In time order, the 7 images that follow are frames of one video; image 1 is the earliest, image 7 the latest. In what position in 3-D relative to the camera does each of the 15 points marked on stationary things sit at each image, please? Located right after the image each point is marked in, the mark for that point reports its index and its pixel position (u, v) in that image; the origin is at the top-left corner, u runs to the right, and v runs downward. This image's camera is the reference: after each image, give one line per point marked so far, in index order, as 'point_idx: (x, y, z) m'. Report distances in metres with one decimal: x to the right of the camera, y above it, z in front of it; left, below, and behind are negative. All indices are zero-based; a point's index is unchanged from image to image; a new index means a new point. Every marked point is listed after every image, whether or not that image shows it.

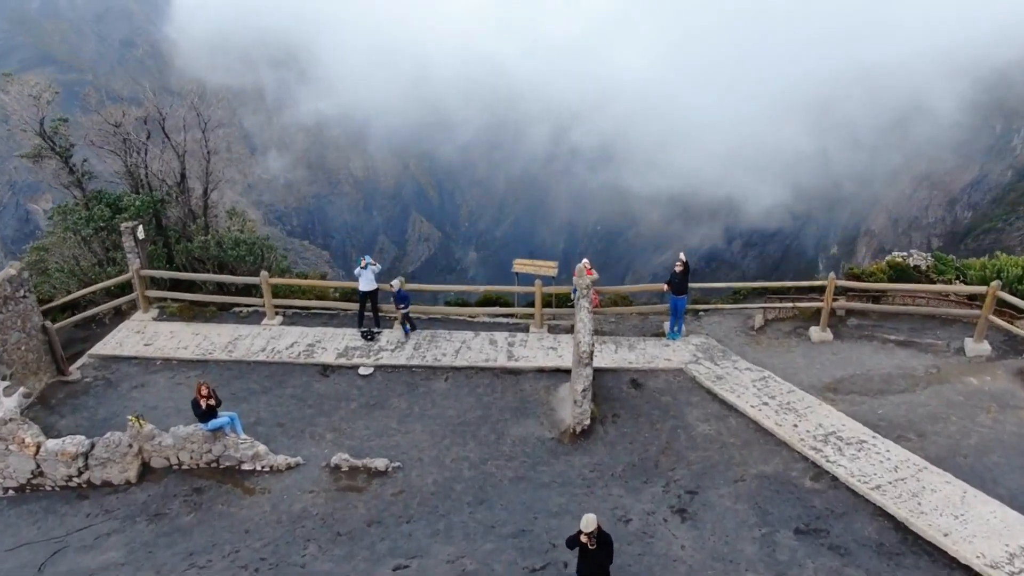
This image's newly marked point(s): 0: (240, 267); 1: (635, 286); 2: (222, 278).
0: (-3.8, +0.3, +9.2) m
1: (+1.5, 0.0, +7.9) m
2: (-3.7, +0.1, +8.3) m
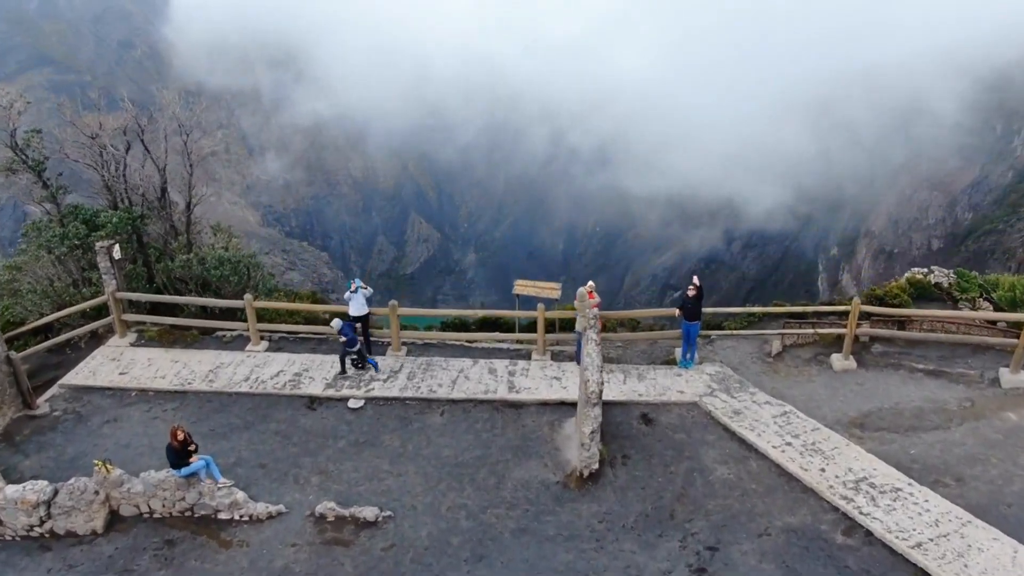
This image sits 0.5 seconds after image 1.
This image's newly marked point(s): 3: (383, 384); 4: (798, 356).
0: (-3.8, 0.0, +8.7) m
1: (+1.5, -0.3, +7.4) m
2: (-3.7, -0.2, +7.8) m
3: (-1.4, -1.0, +7.1) m
4: (+3.3, -0.8, +7.5) m
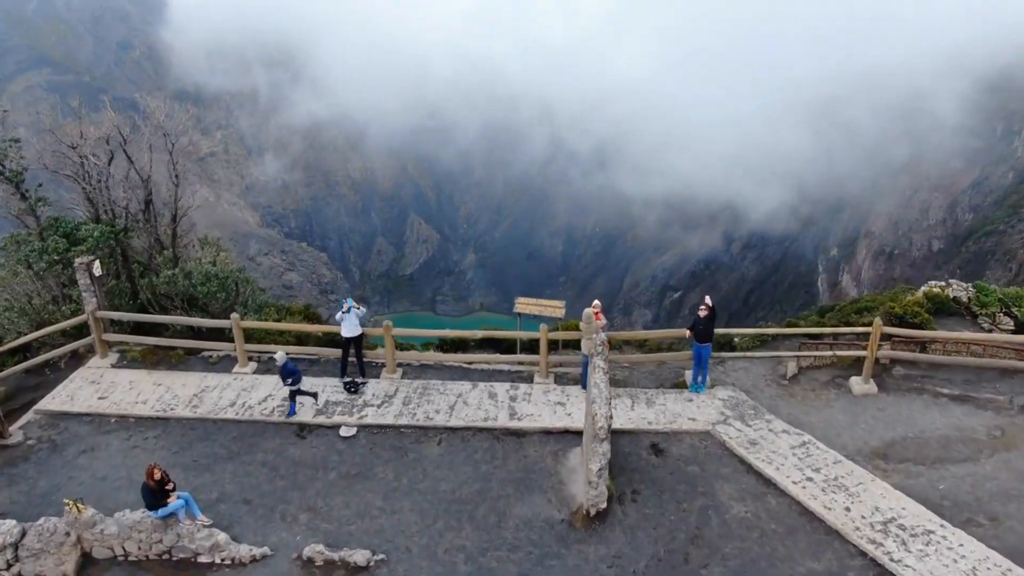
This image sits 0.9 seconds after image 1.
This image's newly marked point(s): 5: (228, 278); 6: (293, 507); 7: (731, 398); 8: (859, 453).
0: (-3.8, -0.2, +8.3) m
1: (+1.5, -0.5, +7.0) m
2: (-3.7, -0.4, +7.4) m
3: (-1.4, -1.2, +6.7) m
4: (+3.3, -1.0, +7.1) m
5: (-3.6, +0.1, +8.4) m
6: (-1.9, -1.9, +5.7) m
7: (+2.3, -1.1, +6.8) m
8: (+3.2, -1.5, +6.0) m
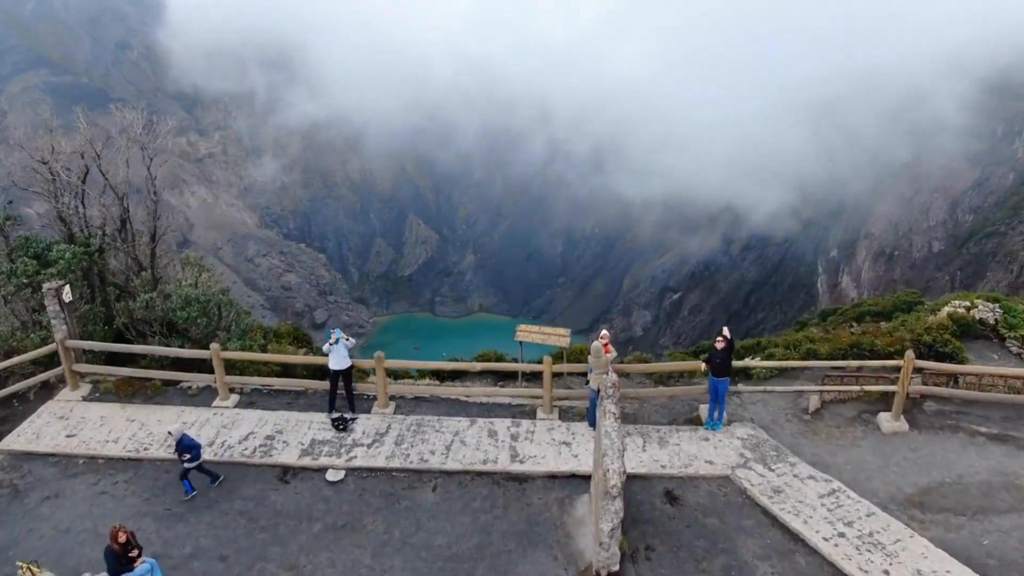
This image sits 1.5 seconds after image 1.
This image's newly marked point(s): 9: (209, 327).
0: (-3.8, -0.5, +7.8) m
1: (+1.5, -0.7, +6.5) m
2: (-3.6, -0.7, +6.9) m
3: (-1.4, -1.5, +6.2) m
4: (+3.3, -1.3, +6.6) m
5: (-3.6, -0.2, +7.9) m
6: (-1.9, -2.2, +5.2) m
7: (+2.3, -1.4, +6.2) m
8: (+3.2, -1.8, +5.5) m
9: (-3.6, -0.5, +7.8) m
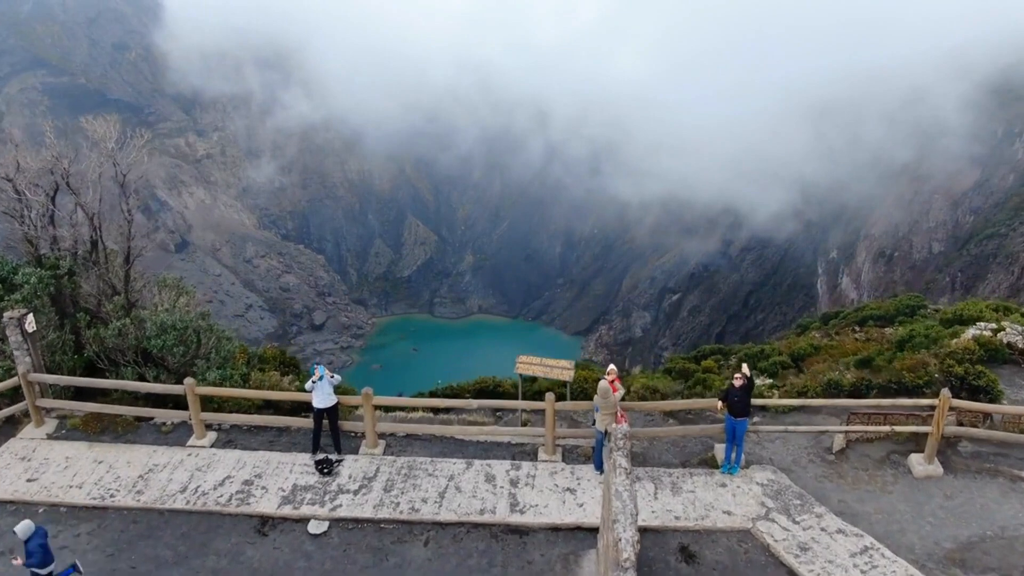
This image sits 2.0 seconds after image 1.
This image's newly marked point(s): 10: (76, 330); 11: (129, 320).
0: (-3.8, -0.8, +7.2) m
1: (+1.5, -1.0, +6.0) m
2: (-3.7, -0.9, +6.3) m
3: (-1.4, -1.8, +5.7) m
4: (+3.3, -1.5, +6.1) m
5: (-3.6, -0.4, +7.4) m
6: (-1.9, -2.5, +4.7) m
7: (+2.3, -1.7, +5.7) m
8: (+3.2, -2.1, +5.0) m
9: (-3.6, -0.7, +7.3) m
10: (-4.8, -0.5, +7.3) m
11: (-4.3, -0.4, +7.3) m
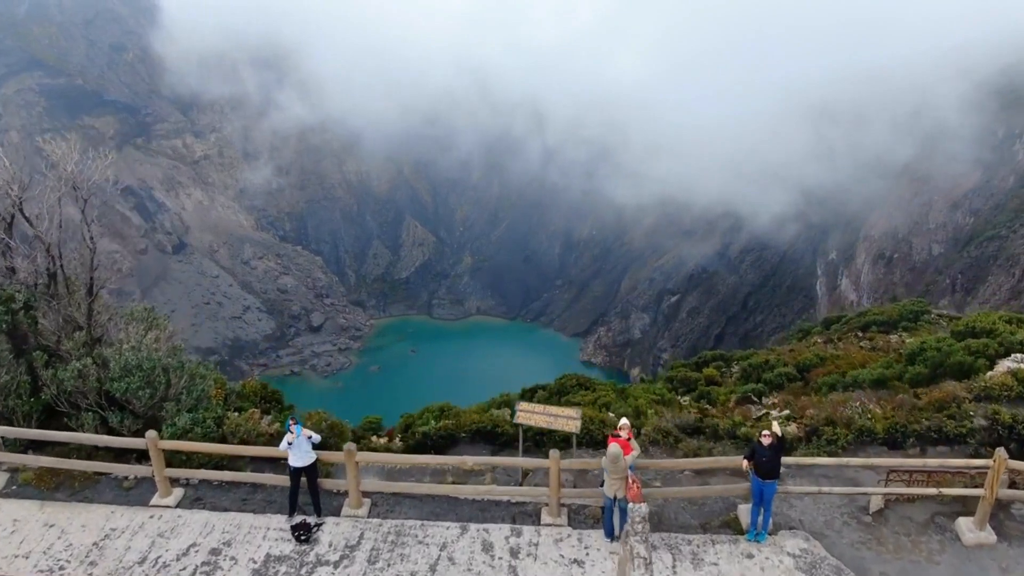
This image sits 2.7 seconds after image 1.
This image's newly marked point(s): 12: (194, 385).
0: (-3.8, -1.1, +6.6) m
1: (+1.5, -1.4, +5.4) m
2: (-3.7, -1.3, +5.7) m
3: (-1.4, -2.2, +5.0) m
4: (+3.3, -1.9, +5.5) m
5: (-3.6, -0.8, +6.7) m
6: (-1.9, -2.8, +4.0) m
7: (+2.3, -2.0, +5.1) m
8: (+3.2, -2.4, +4.4) m
9: (-3.6, -1.1, +6.7) m
10: (-4.8, -0.8, +6.6) m
11: (-4.3, -0.7, +6.7) m
12: (-3.5, -1.1, +7.1) m
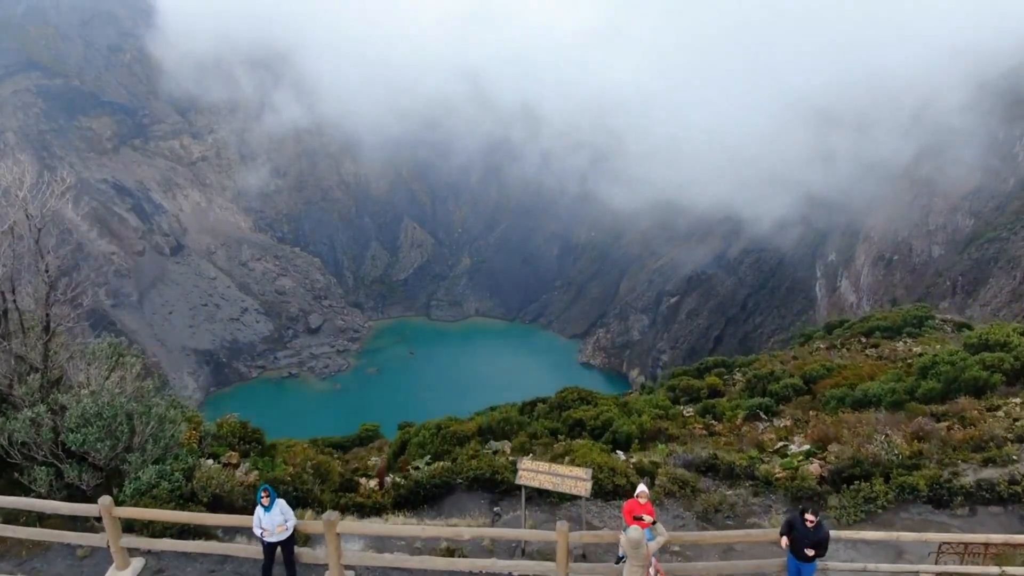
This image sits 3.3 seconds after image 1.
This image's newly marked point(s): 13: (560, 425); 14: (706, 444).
0: (-3.8, -1.5, +5.9) m
1: (+1.5, -1.7, +4.7) m
2: (-3.6, -1.7, +5.0) m
3: (-1.4, -2.5, +4.4) m
4: (+3.3, -2.2, +4.9) m
5: (-3.6, -1.2, +6.1) m
6: (-1.9, -3.2, +3.4) m
7: (+2.3, -2.4, +4.5) m
8: (+3.2, -2.8, +3.7) m
9: (-3.6, -1.5, +6.0) m
10: (-4.8, -1.2, +5.9) m
11: (-4.3, -1.1, +6.0) m
12: (-3.5, -1.5, +6.5) m
13: (+1.4, -4.1, +19.8) m
14: (+4.8, -3.9, +16.2) m
